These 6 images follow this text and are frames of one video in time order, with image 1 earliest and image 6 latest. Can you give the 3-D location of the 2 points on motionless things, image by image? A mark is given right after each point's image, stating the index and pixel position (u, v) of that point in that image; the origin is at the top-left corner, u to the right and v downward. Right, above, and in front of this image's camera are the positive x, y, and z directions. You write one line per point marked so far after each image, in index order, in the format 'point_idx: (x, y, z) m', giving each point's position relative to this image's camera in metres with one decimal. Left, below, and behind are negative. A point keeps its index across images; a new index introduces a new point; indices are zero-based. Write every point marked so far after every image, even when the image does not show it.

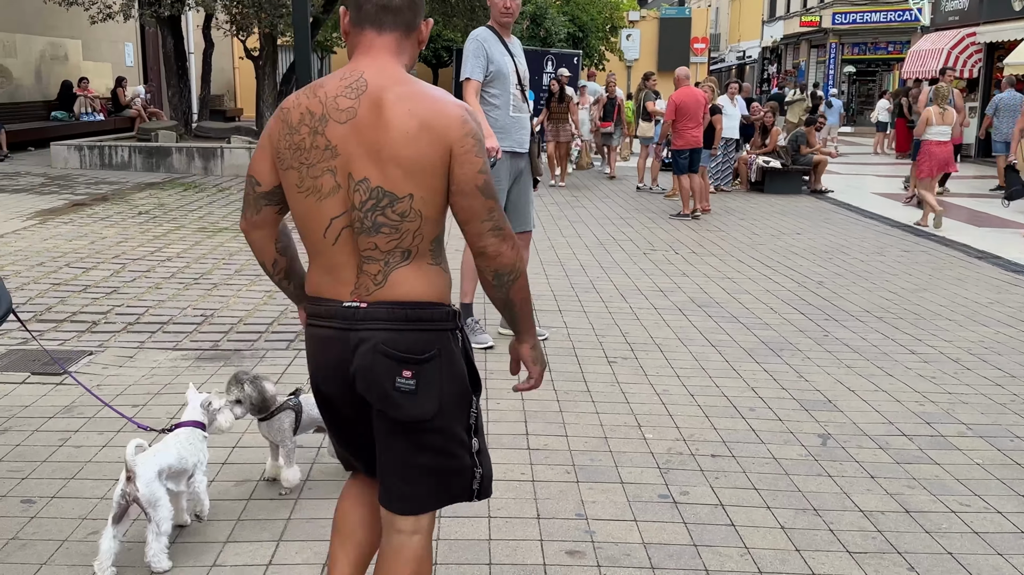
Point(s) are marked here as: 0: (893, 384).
0: (+1.8, -0.5, +4.6) m
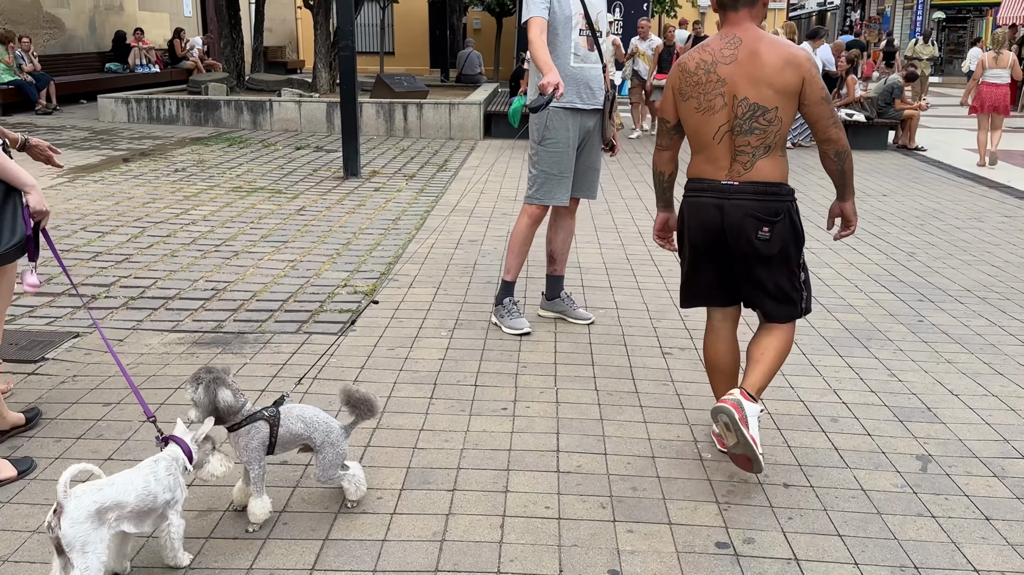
0: (+2.0, -0.4, +3.8) m
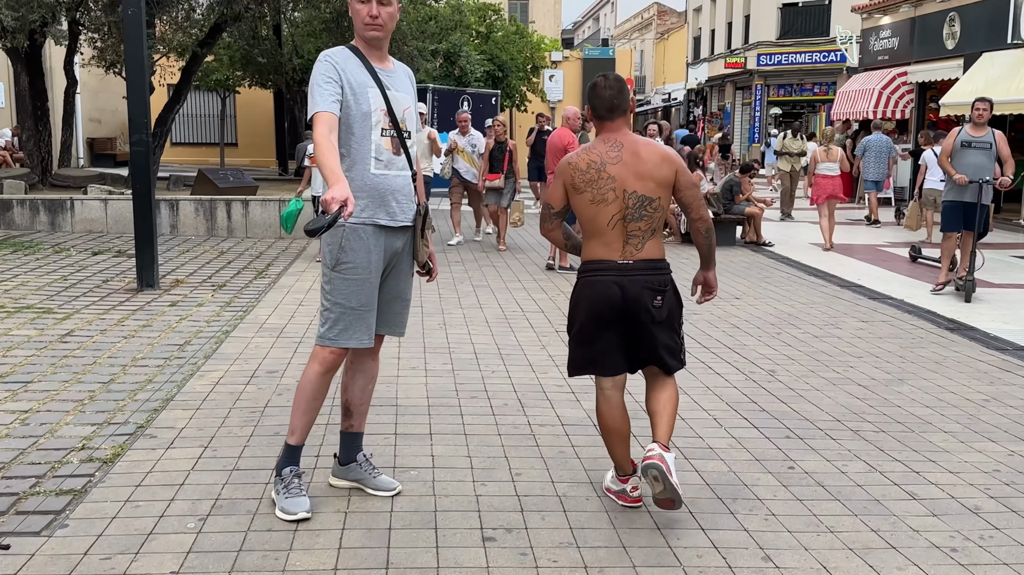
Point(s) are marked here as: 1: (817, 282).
0: (+1.3, -0.9, +3.1) m
1: (+3.2, +0.1, +9.8) m
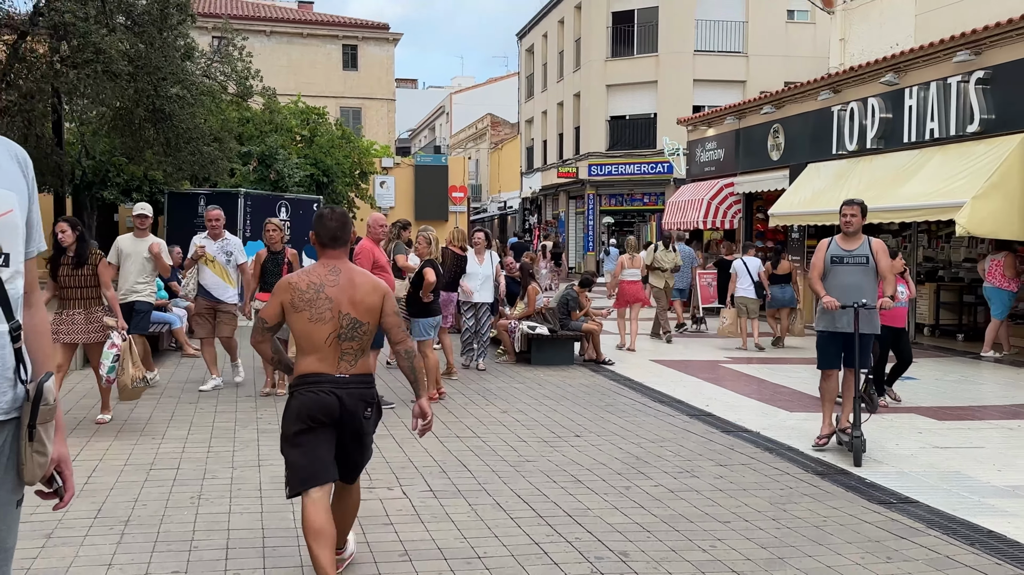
0: (+0.7, -1.3, +1.7) m
1: (+1.4, -1.1, +8.7) m
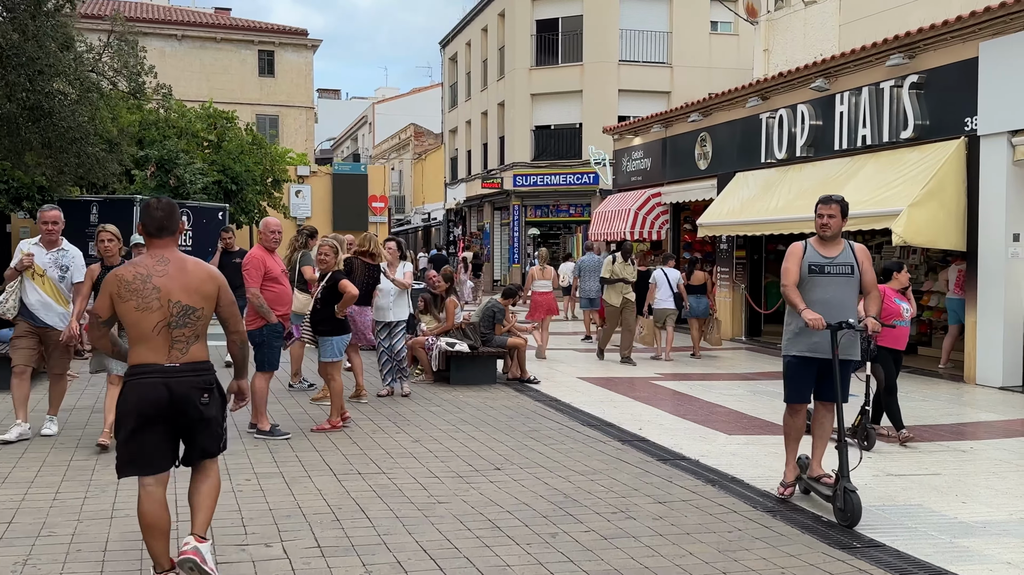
0: (+0.5, -1.4, +0.8) m
1: (+0.7, -1.2, +7.9) m
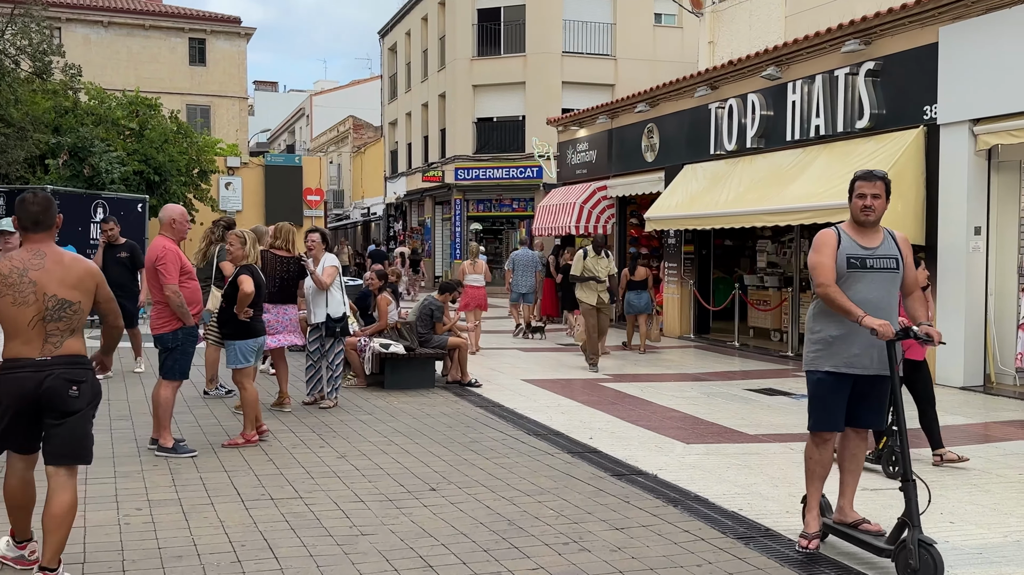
0: (+0.4, -1.4, +0.1) m
1: (+0.2, -1.2, +7.2) m
